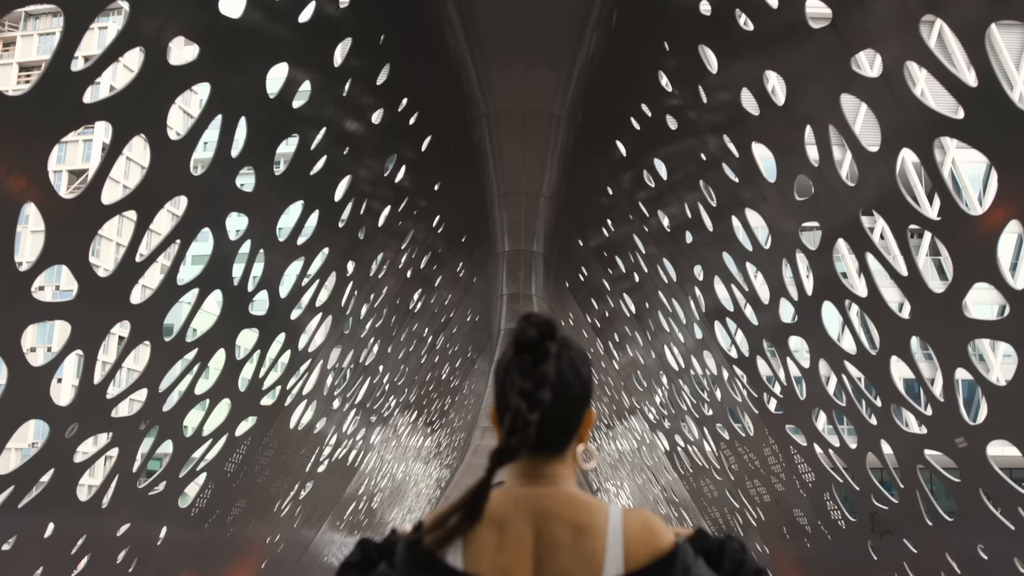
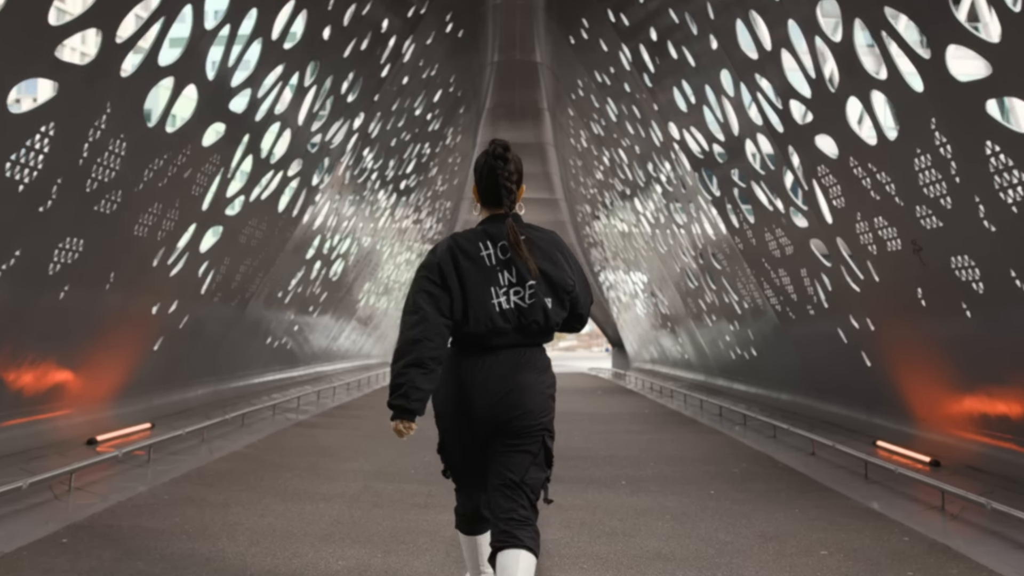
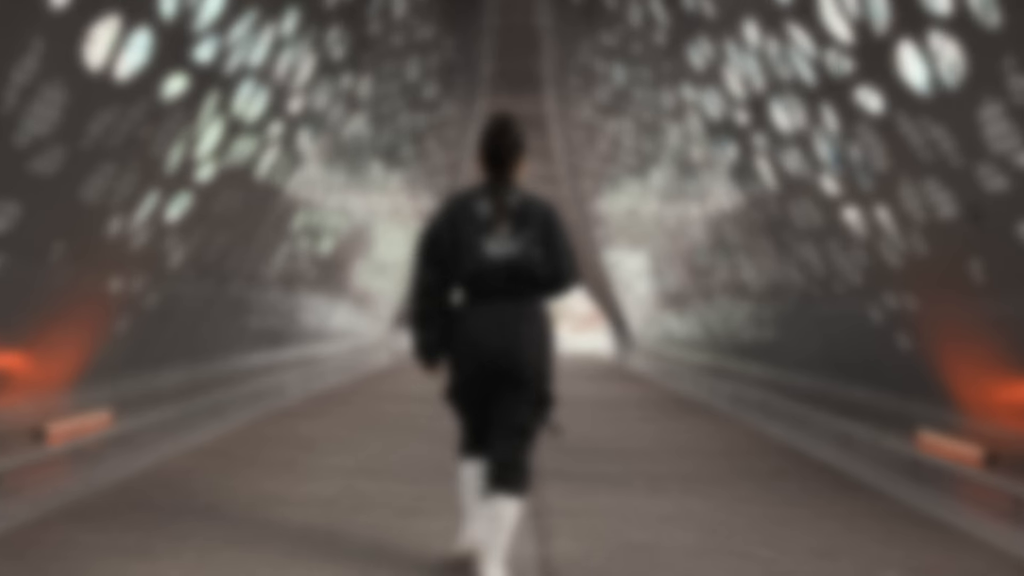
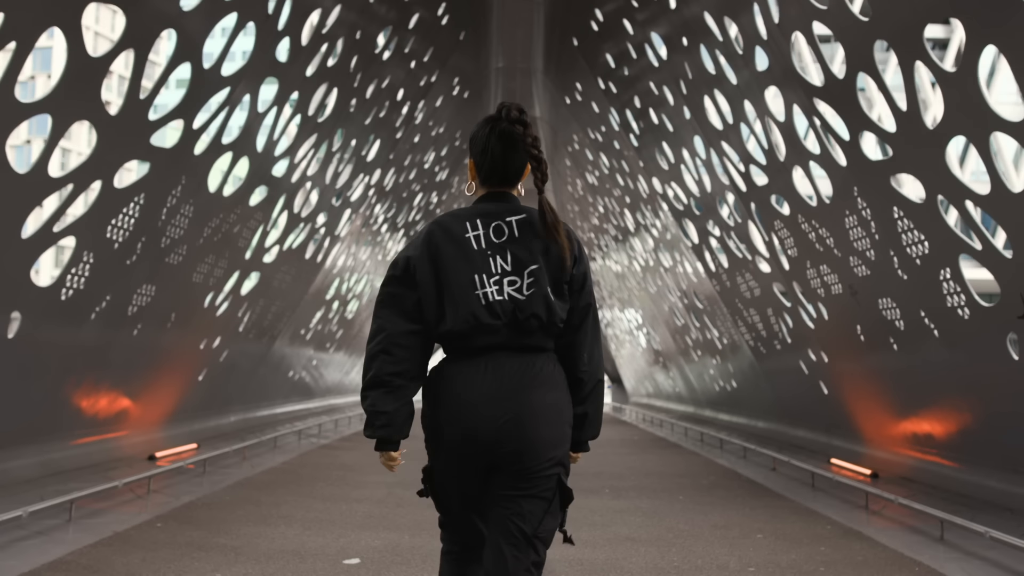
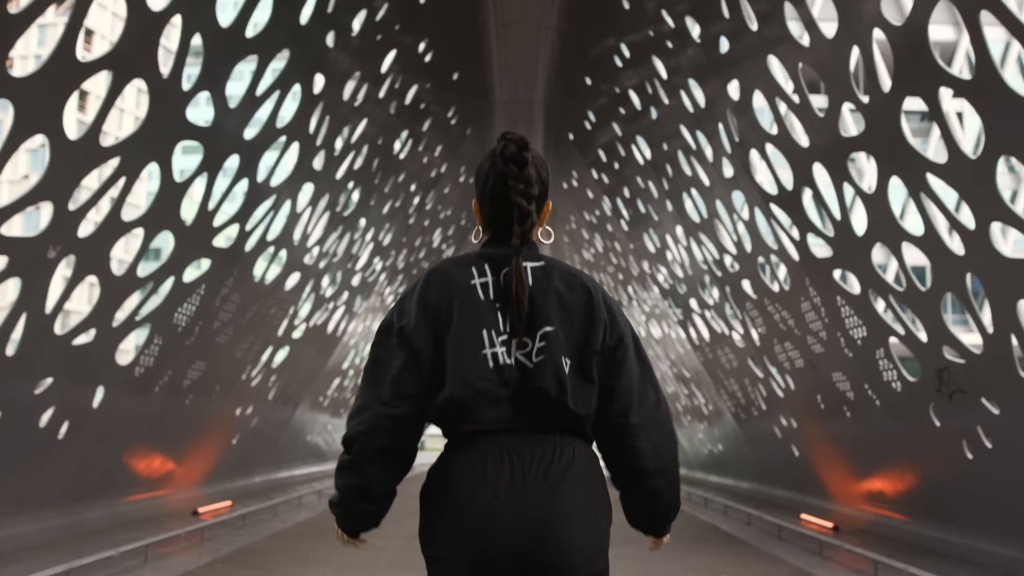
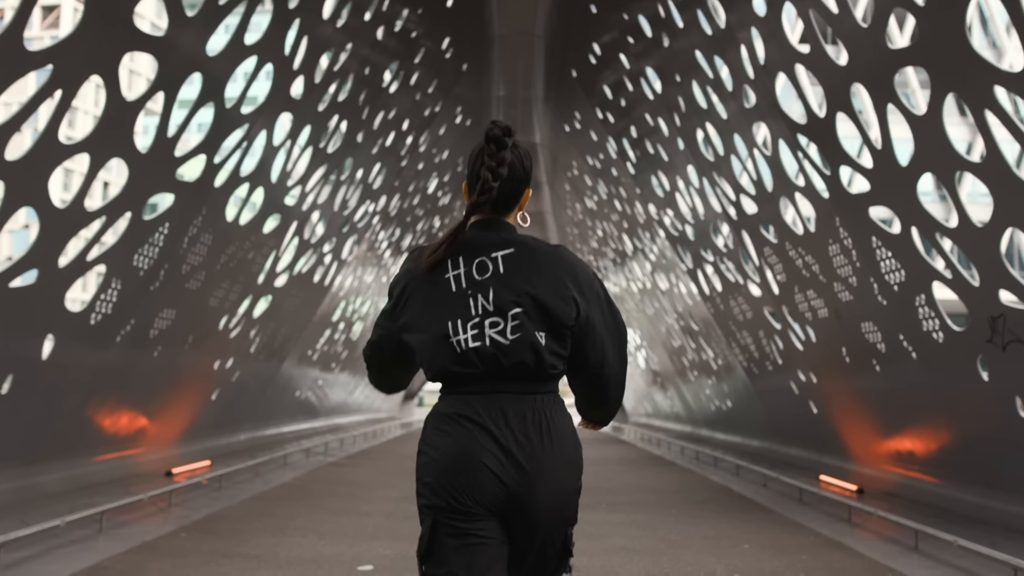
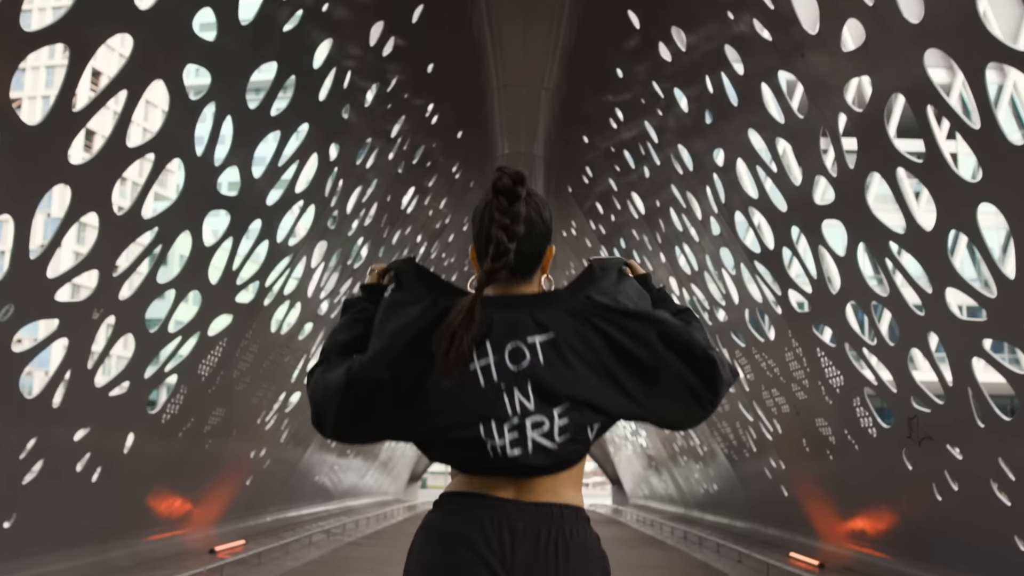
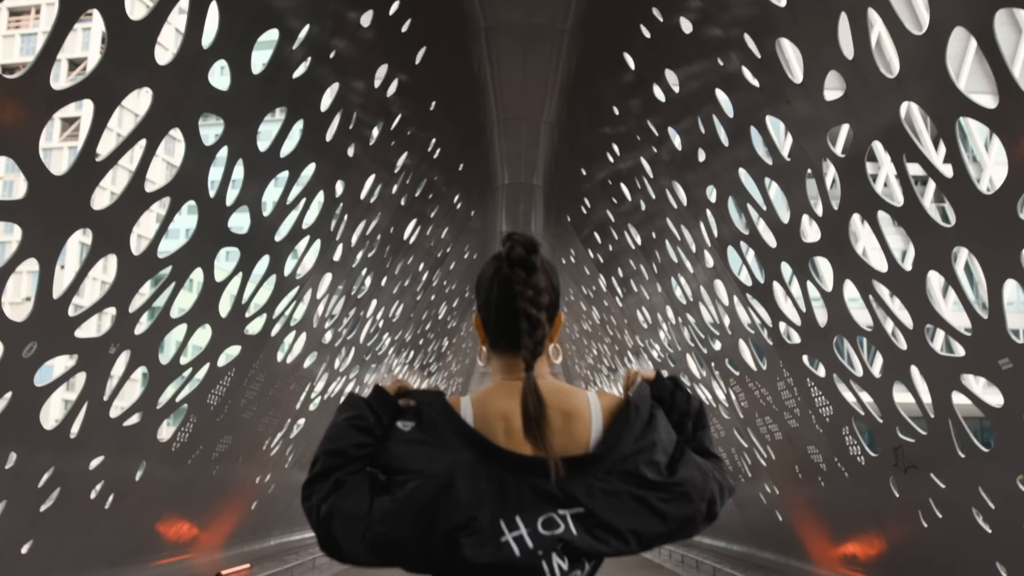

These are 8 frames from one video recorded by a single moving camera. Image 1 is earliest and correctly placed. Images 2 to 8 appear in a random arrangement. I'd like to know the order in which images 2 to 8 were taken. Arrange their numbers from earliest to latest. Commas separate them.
8, 7, 5, 6, 4, 2, 3
